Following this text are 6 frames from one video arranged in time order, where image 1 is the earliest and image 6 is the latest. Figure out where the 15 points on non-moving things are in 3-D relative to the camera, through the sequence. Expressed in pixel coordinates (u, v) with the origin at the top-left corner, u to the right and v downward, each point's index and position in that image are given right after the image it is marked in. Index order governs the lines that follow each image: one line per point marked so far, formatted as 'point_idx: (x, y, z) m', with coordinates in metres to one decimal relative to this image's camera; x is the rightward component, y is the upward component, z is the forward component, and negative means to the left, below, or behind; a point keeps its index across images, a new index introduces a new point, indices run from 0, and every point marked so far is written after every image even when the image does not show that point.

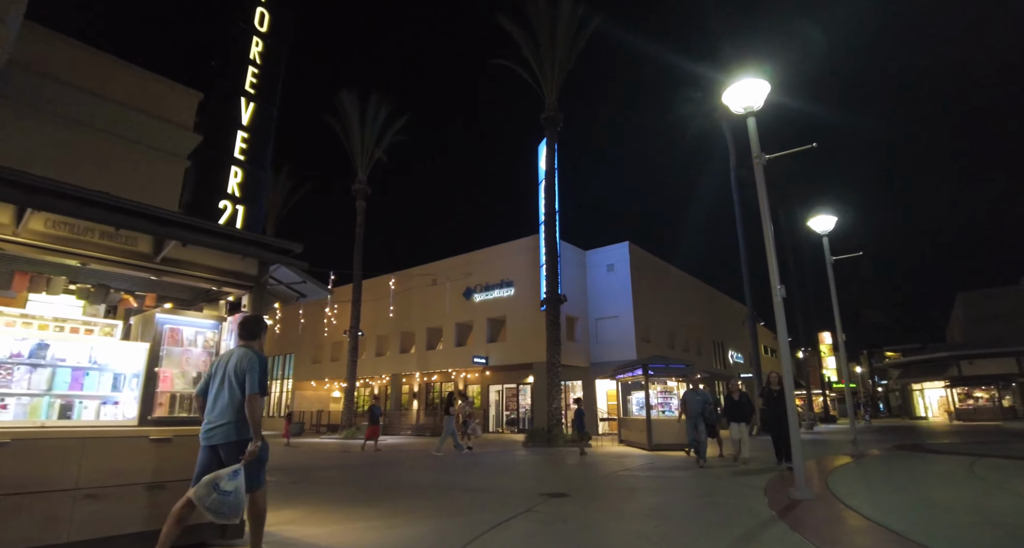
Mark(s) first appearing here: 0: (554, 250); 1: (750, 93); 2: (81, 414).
0: (+1.4, +0.8, +18.1) m
1: (+3.3, +2.5, +7.3) m
2: (-3.3, -1.1, +4.0) m
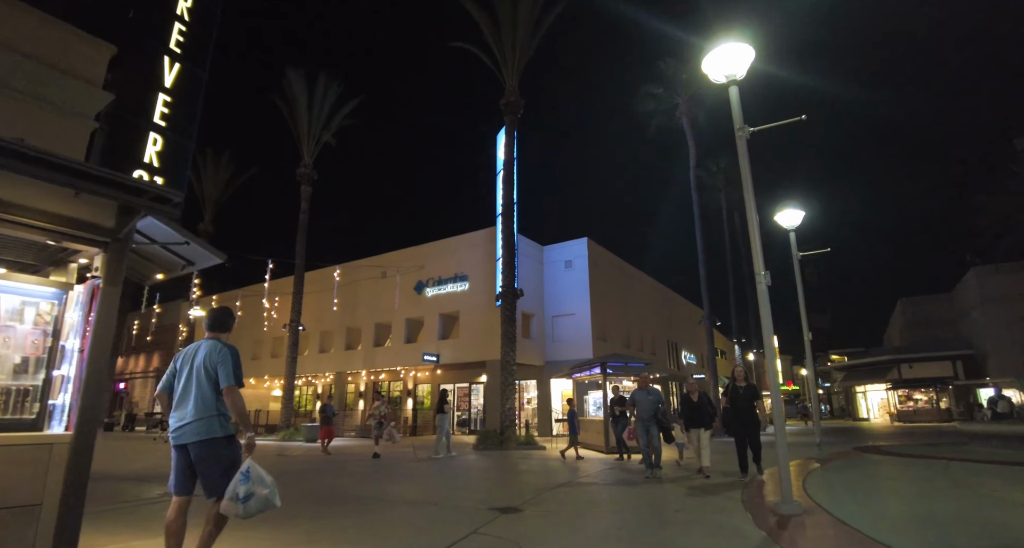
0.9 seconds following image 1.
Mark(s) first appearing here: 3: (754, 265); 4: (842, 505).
0: (-0.1, +1.1, +17.2) m
1: (+2.8, +2.7, +6.6) m
2: (-3.7, -0.7, +2.8) m
3: (+2.8, +0.1, +6.0) m
4: (+4.2, -2.9, +6.6) m
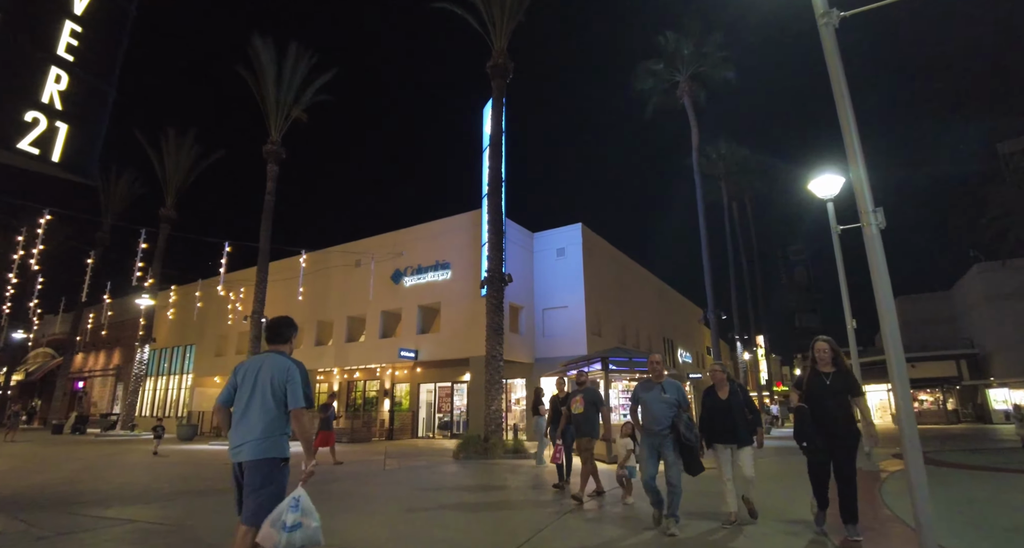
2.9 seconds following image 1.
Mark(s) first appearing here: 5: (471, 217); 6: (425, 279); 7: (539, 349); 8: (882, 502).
0: (-0.4, +1.5, +15.2) m
1: (+2.7, +3.2, +4.7) m
2: (-3.7, -0.2, +0.7) m
3: (+2.7, +0.6, +4.2) m
4: (+4.0, -2.5, +4.7) m
5: (-1.5, +2.1, +19.3) m
6: (-3.3, -0.2, +20.0) m
7: (+1.0, -2.8, +19.5) m
8: (+4.6, -2.9, +6.7) m
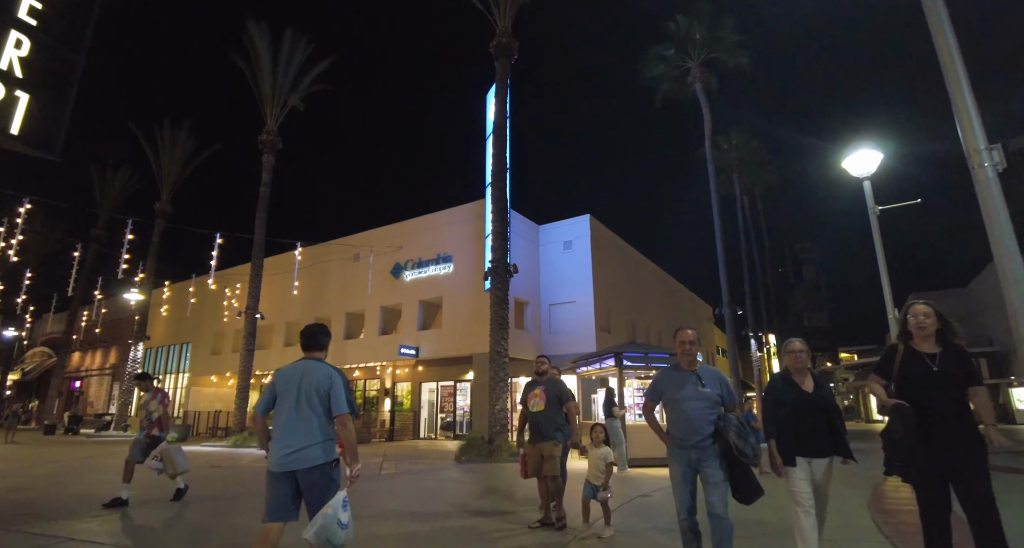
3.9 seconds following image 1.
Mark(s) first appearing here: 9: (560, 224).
0: (-0.3, +1.7, +14.4) m
1: (+2.8, +3.4, +3.9) m
2: (-3.6, 0.0, -0.1) m
3: (+2.8, +0.8, +3.3) m
4: (+4.1, -2.2, +3.9) m
5: (-1.3, +2.3, +18.5) m
6: (-3.2, 0.0, +19.1) m
7: (+1.2, -2.6, +18.7) m
8: (+4.7, -2.7, +5.8) m
9: (+1.8, +1.9, +19.6) m
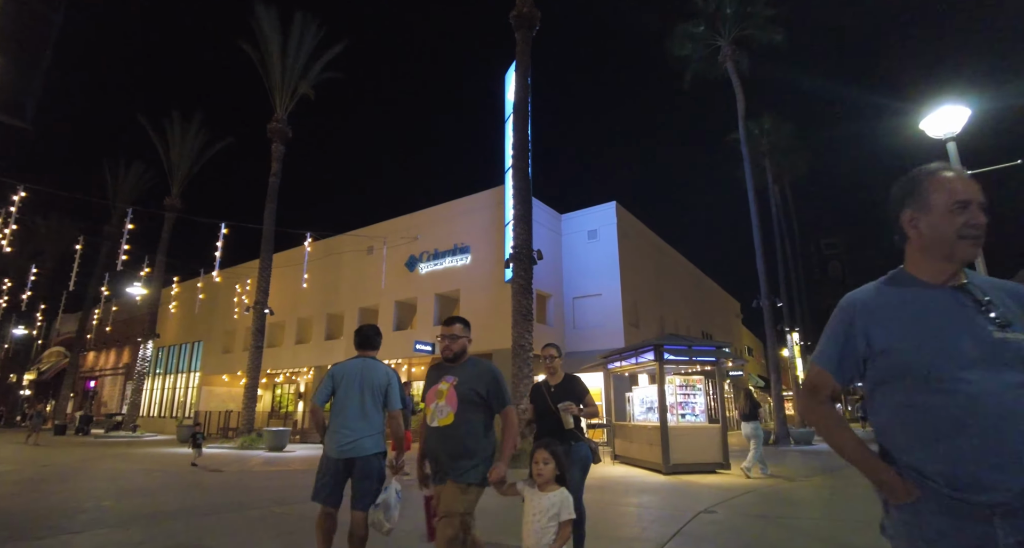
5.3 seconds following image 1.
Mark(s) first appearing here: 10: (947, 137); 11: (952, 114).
0: (+0.3, +2.0, +13.3) m
1: (+3.1, +3.7, +2.7) m
2: (-3.4, +0.3, -1.1) m
3: (+3.1, +1.1, +2.1) m
4: (+4.5, -1.9, +2.6) m
5: (-0.6, +2.6, +17.4) m
6: (-2.4, +0.3, +18.1) m
7: (+1.9, -2.3, +17.5) m
8: (+5.1, -2.3, +4.6) m
9: (+2.6, +2.2, +18.4) m
10: (+6.5, +2.0, +7.8) m
11: (+6.5, +2.3, +7.7) m
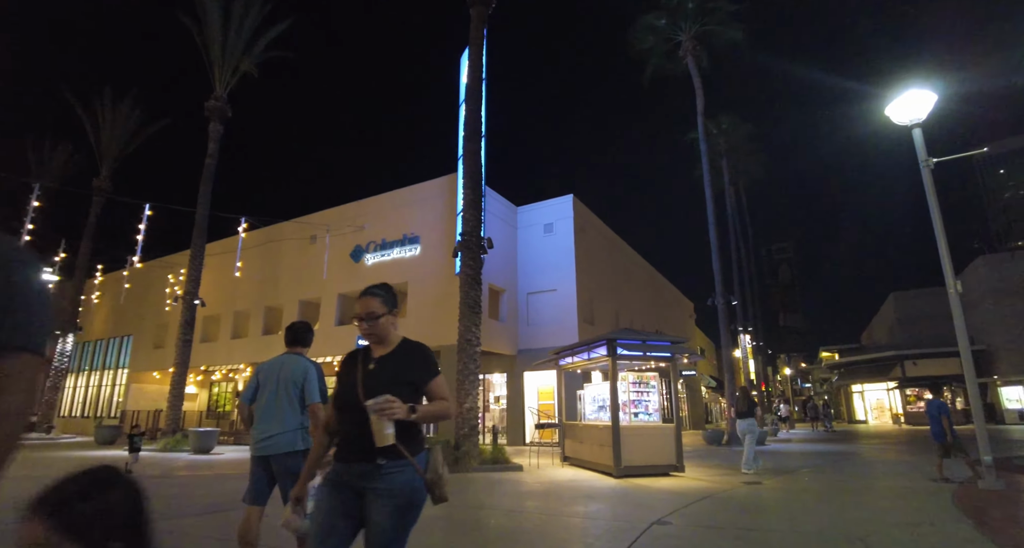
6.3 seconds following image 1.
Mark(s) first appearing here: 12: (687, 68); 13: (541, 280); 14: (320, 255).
0: (-0.9, +2.3, +12.5) m
1: (+2.7, +3.9, +2.2) m
2: (-3.5, +0.6, -2.1) m
3: (+2.7, +1.3, +1.6) m
4: (+4.0, -1.8, +2.2) m
5: (-2.1, +2.8, +16.6) m
6: (-4.0, +0.6, +17.1) m
7: (+0.4, -2.1, +16.9) m
8: (+4.5, -2.2, +4.2) m
9: (+1.0, +2.4, +17.8) m
10: (+5.7, +2.2, +7.5) m
11: (+5.7, +2.4, +7.4) m
12: (+6.7, +7.9, +19.9) m
13: (+1.0, -0.2, +17.2) m
14: (-6.7, +0.7, +18.6) m
